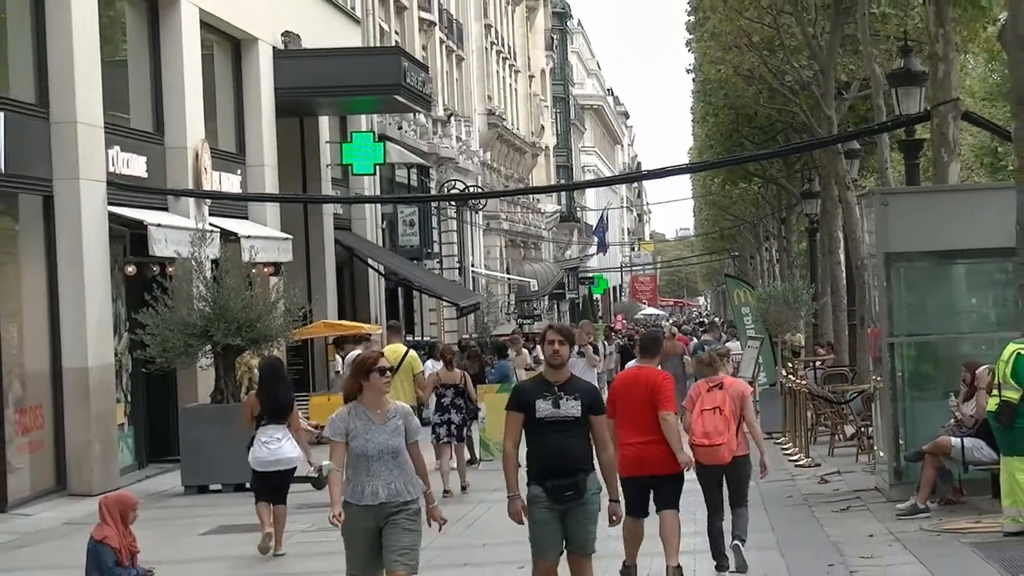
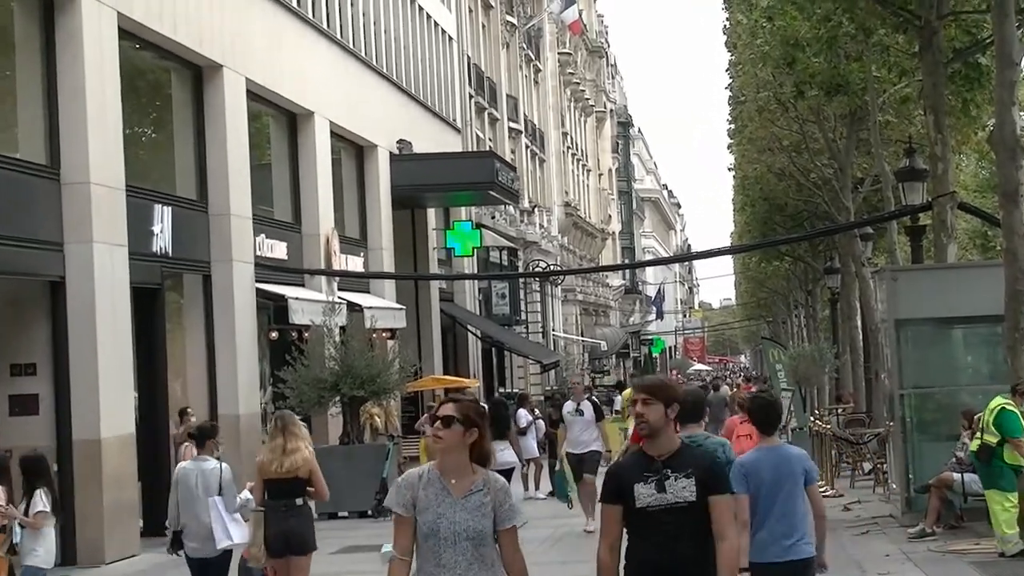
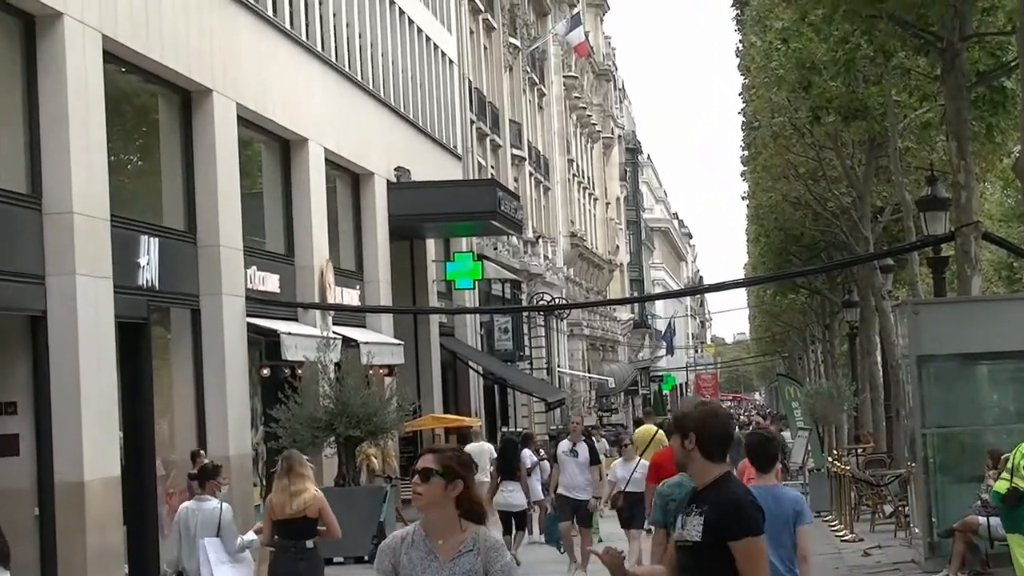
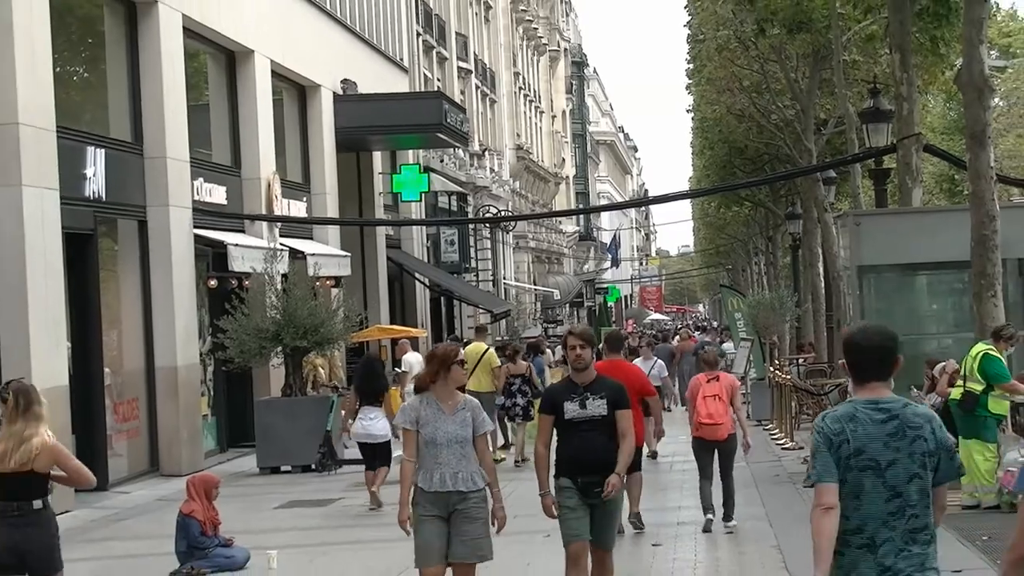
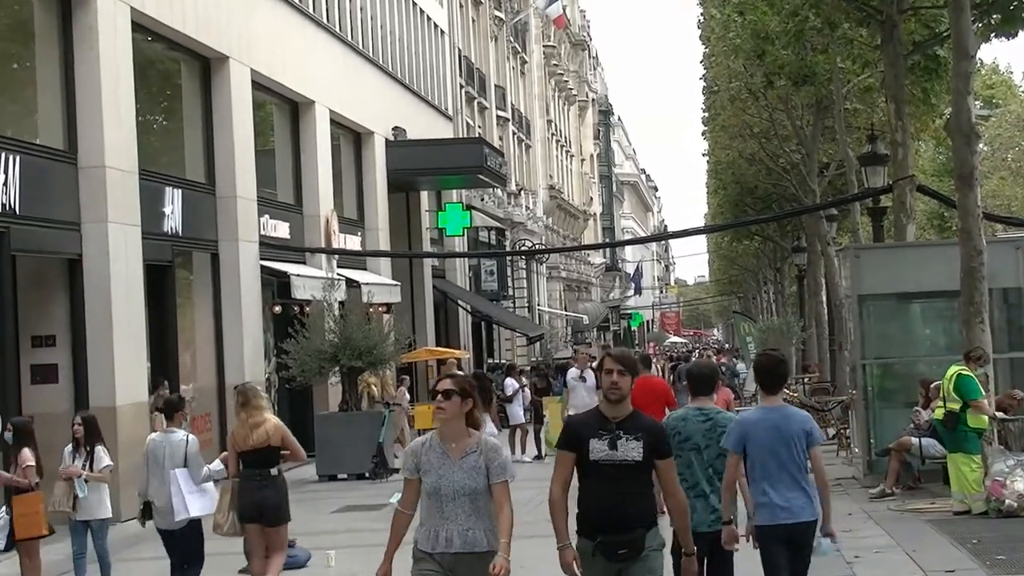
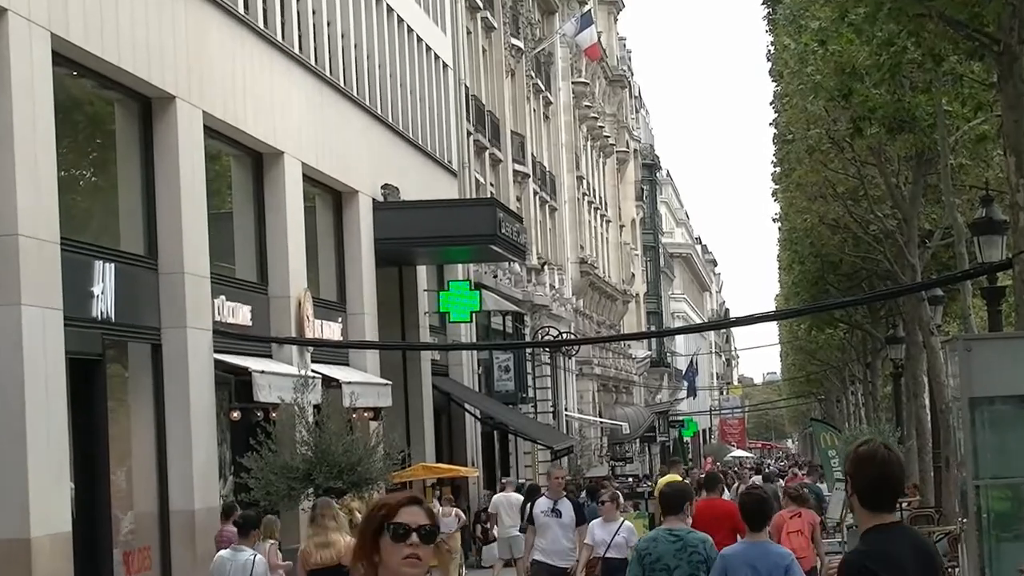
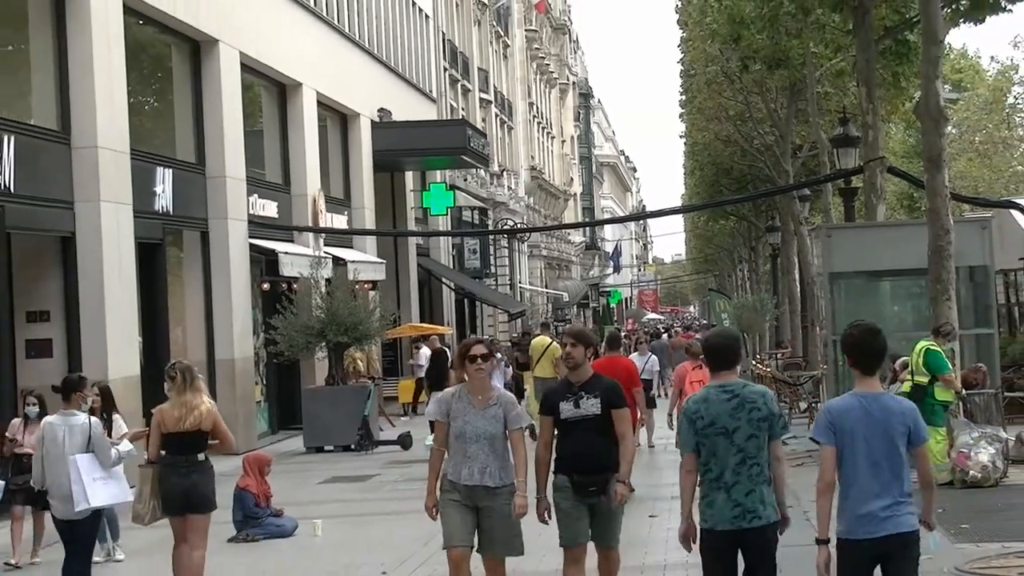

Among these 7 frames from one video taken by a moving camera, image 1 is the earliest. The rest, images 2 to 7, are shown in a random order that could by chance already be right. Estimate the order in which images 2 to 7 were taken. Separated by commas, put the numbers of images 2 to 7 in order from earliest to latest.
4, 7, 5, 2, 3, 6
